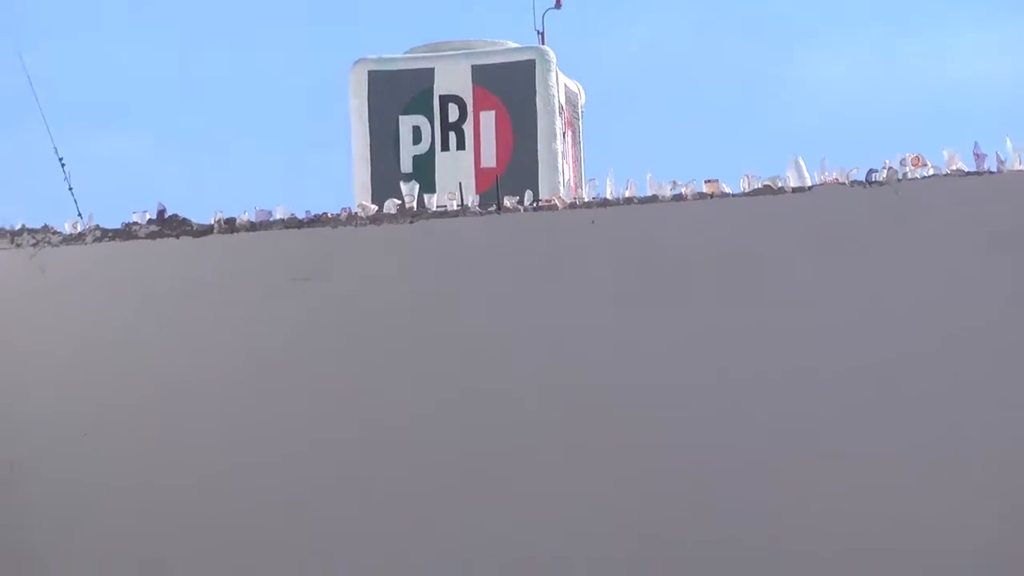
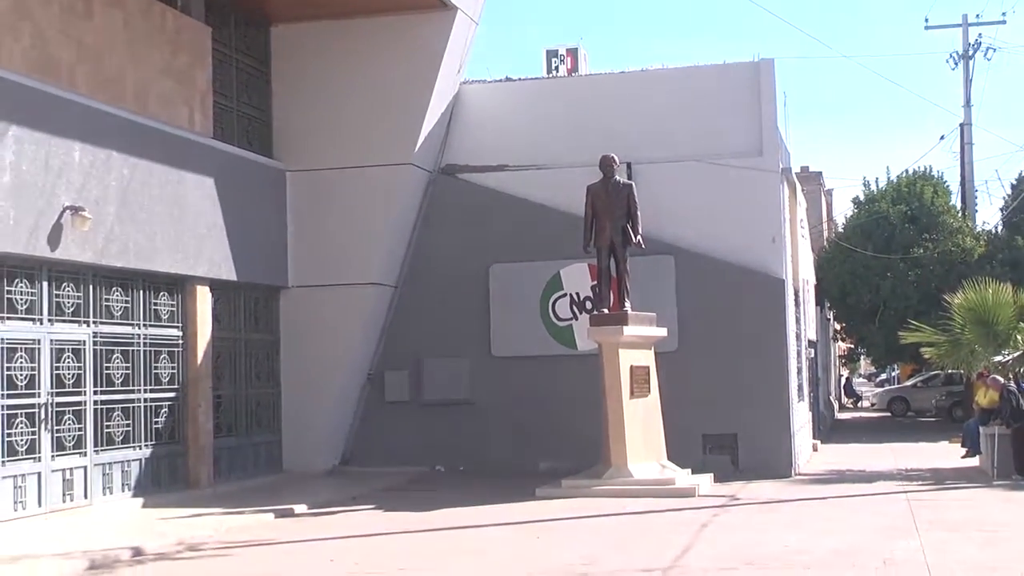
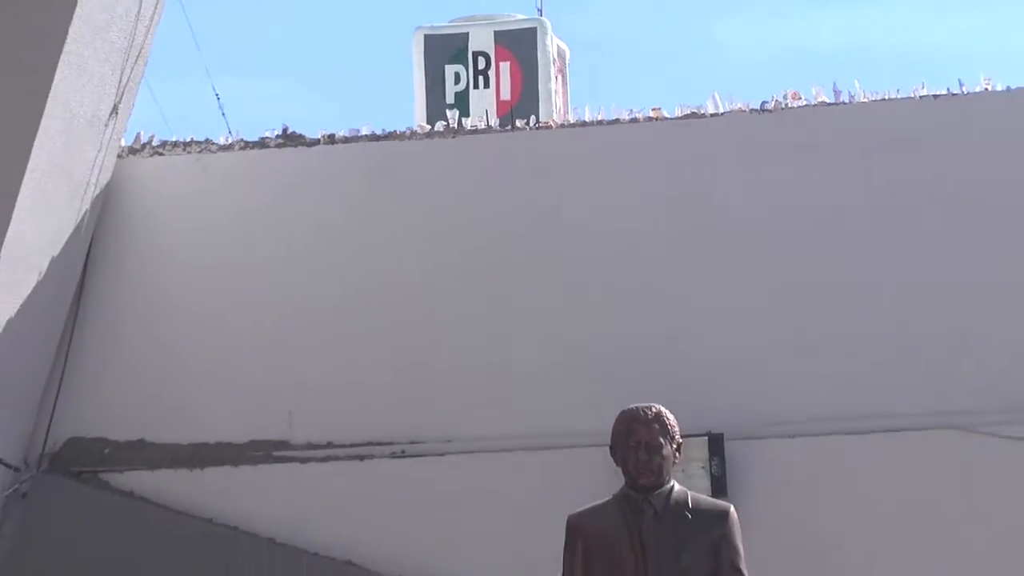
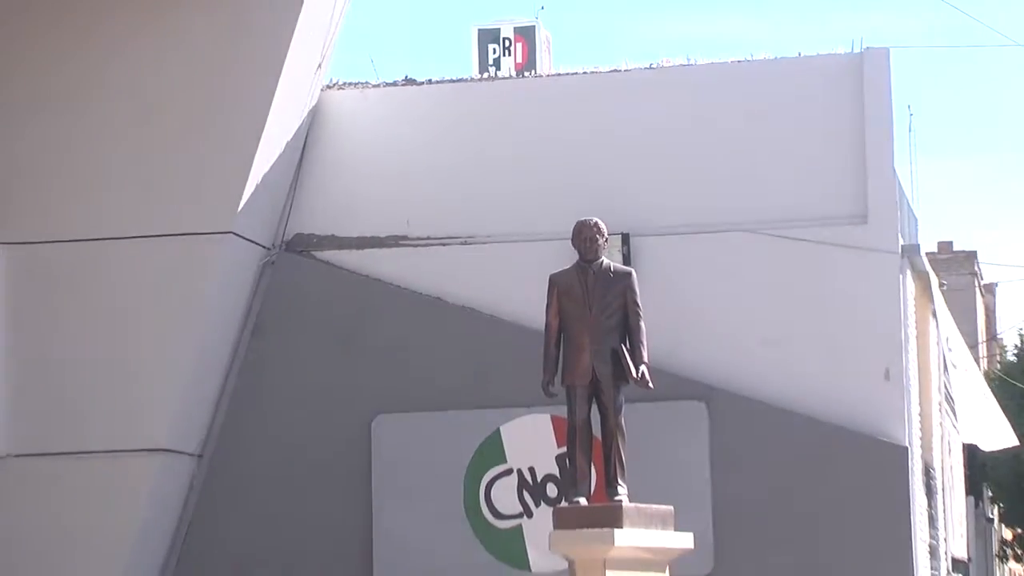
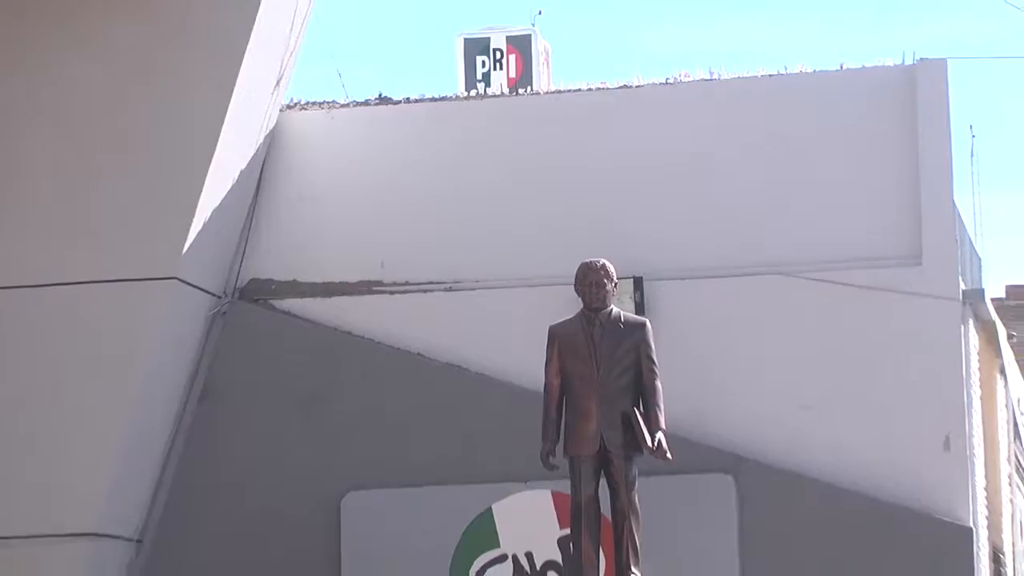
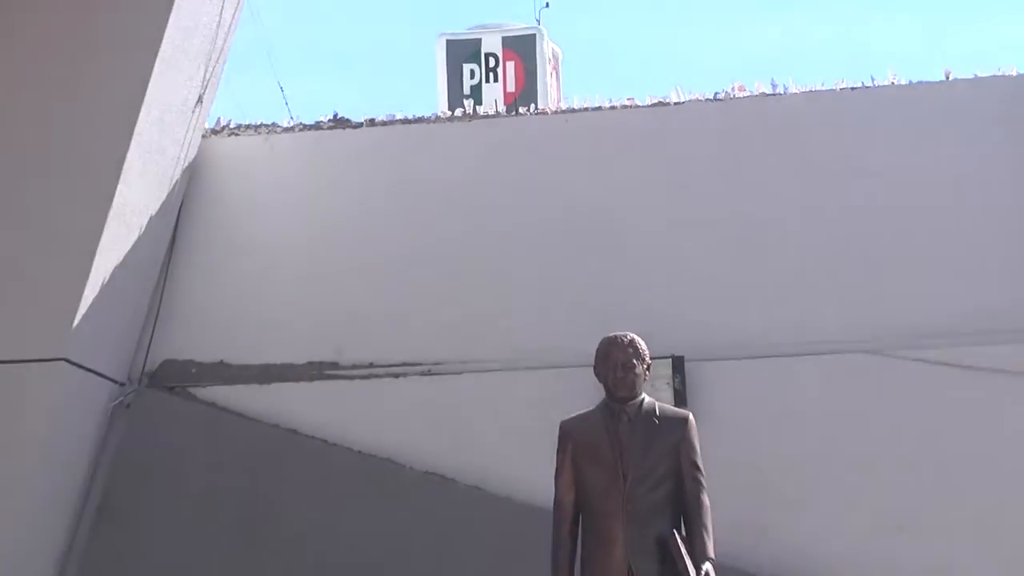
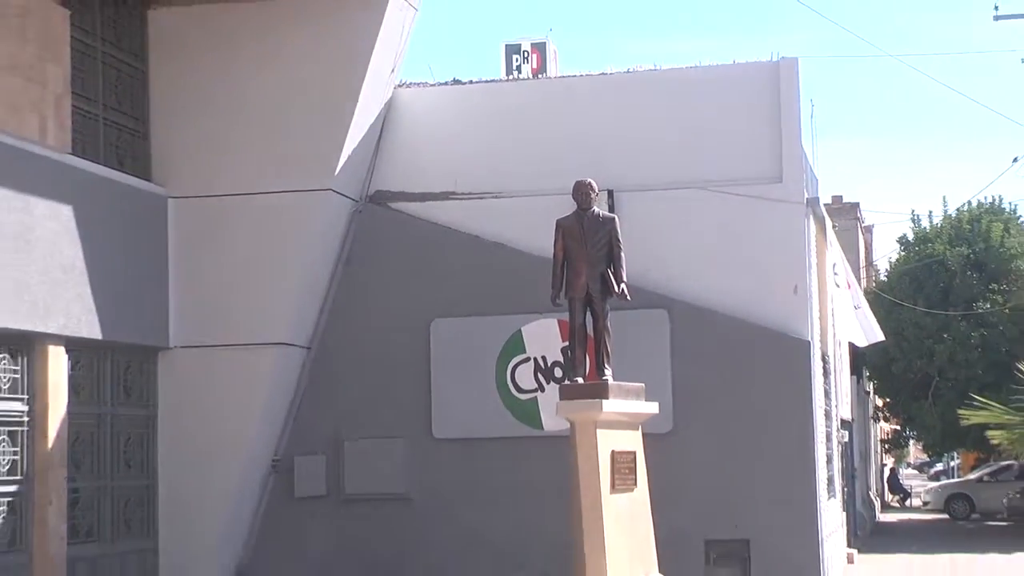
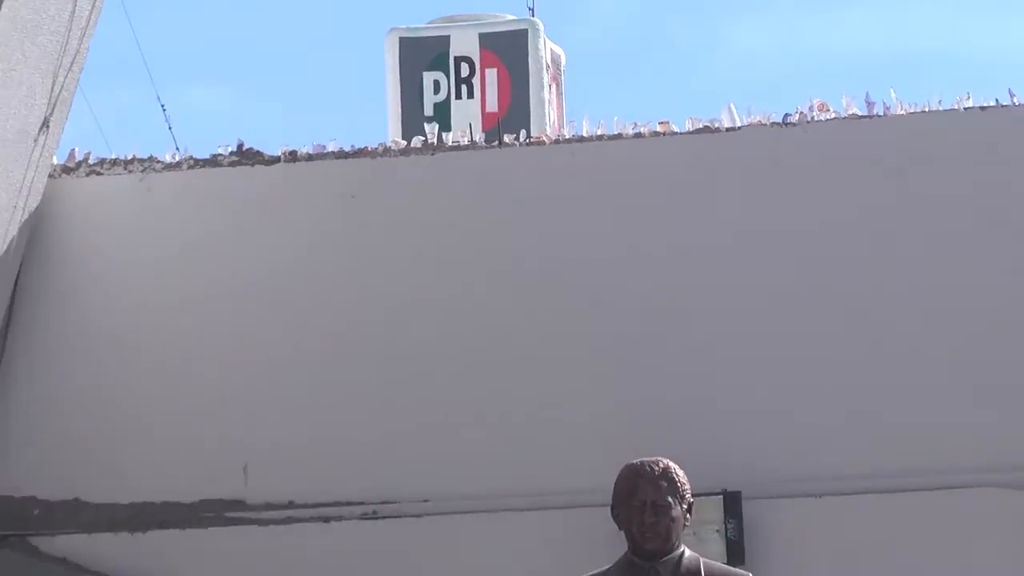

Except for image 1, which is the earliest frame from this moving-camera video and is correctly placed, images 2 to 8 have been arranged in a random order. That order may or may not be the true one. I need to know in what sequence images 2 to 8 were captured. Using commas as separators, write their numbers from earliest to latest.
8, 3, 6, 5, 4, 7, 2
